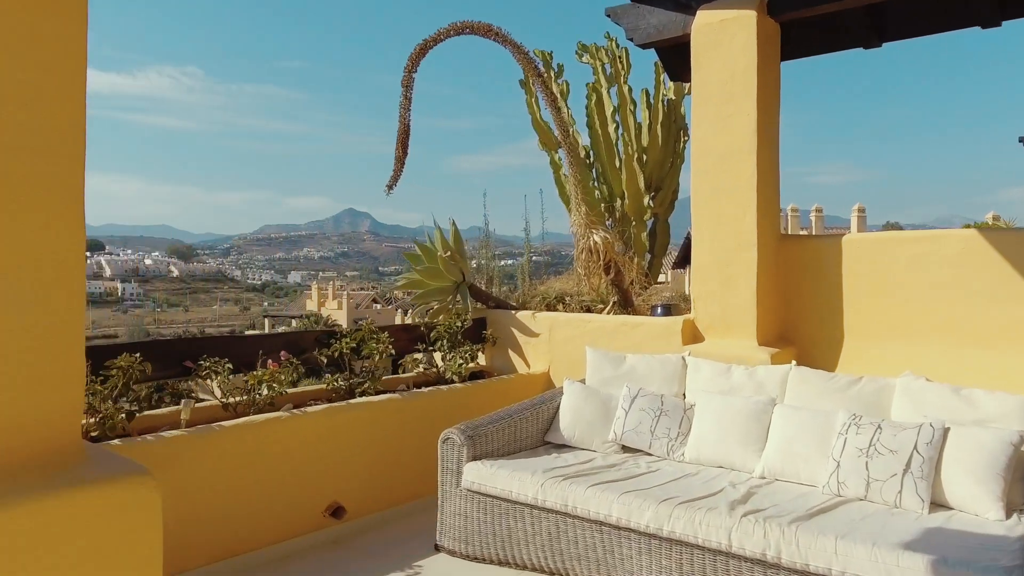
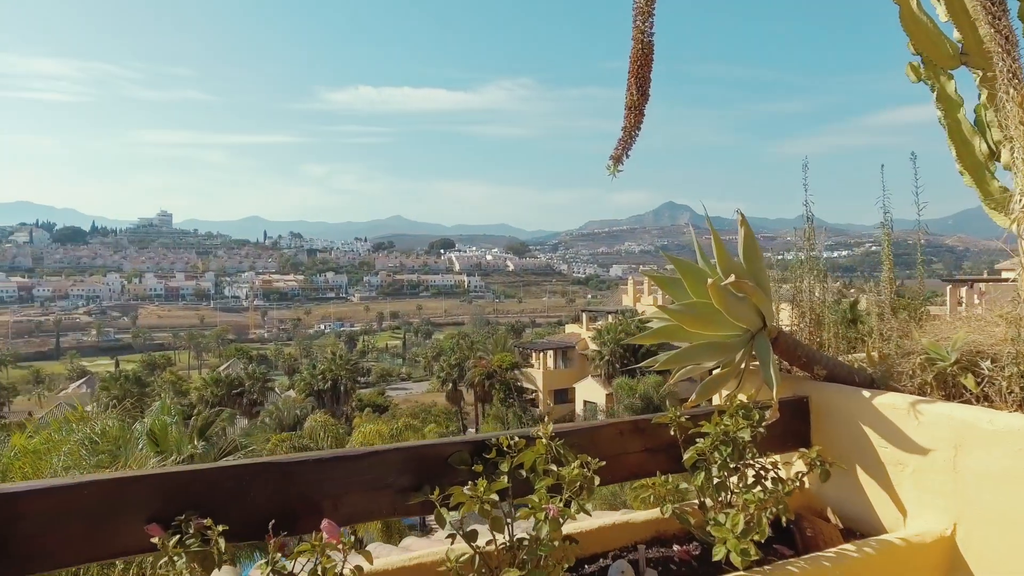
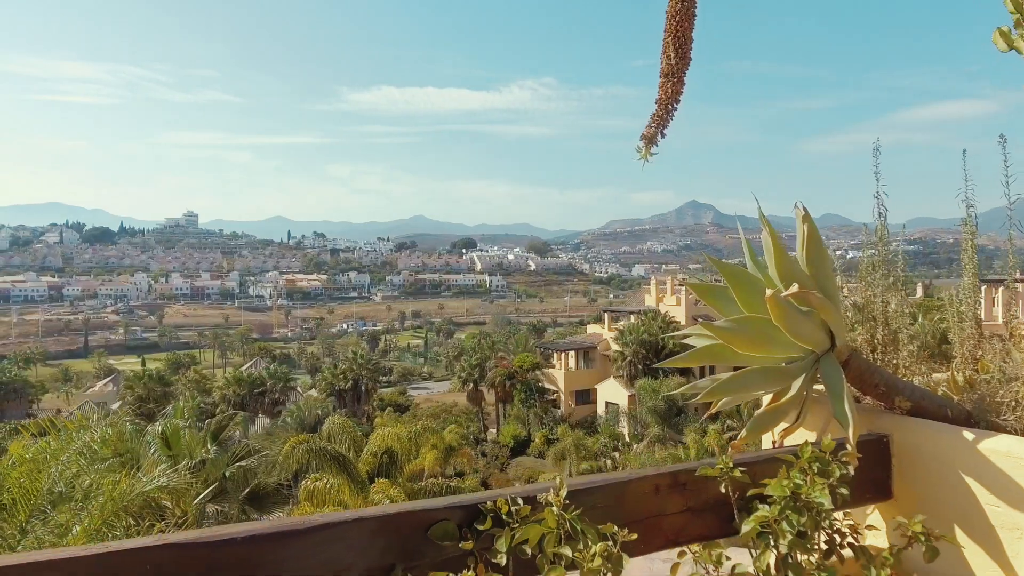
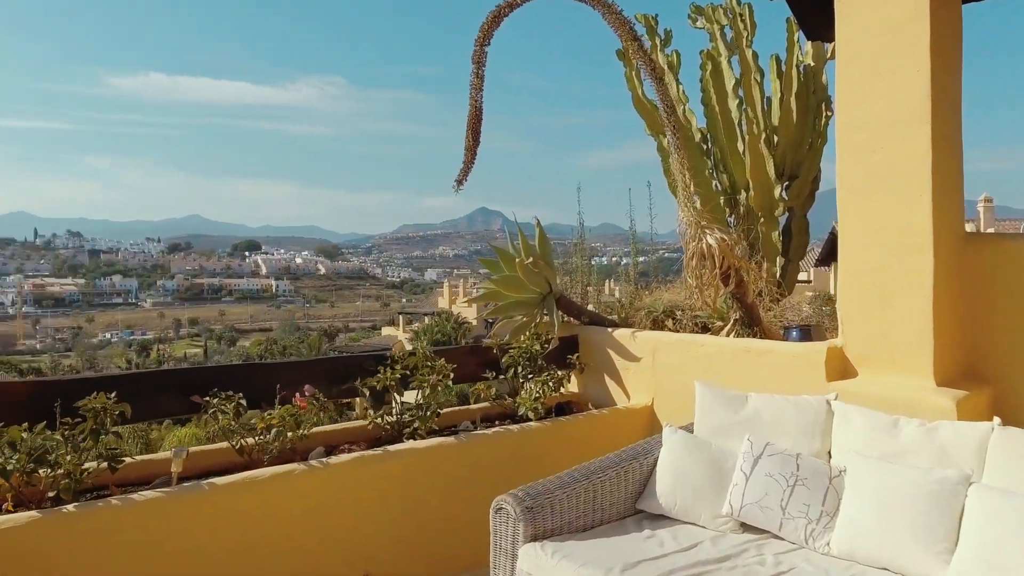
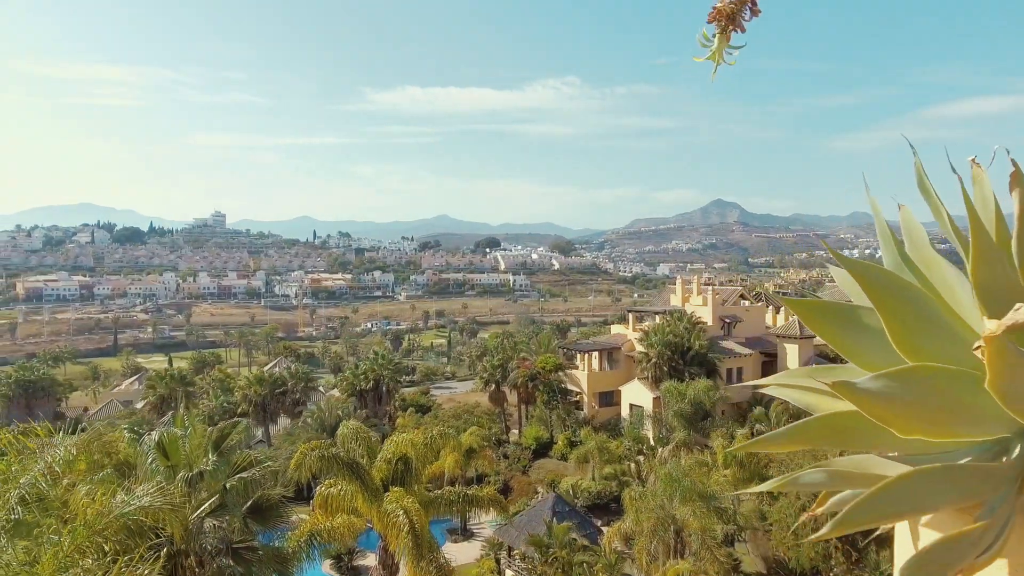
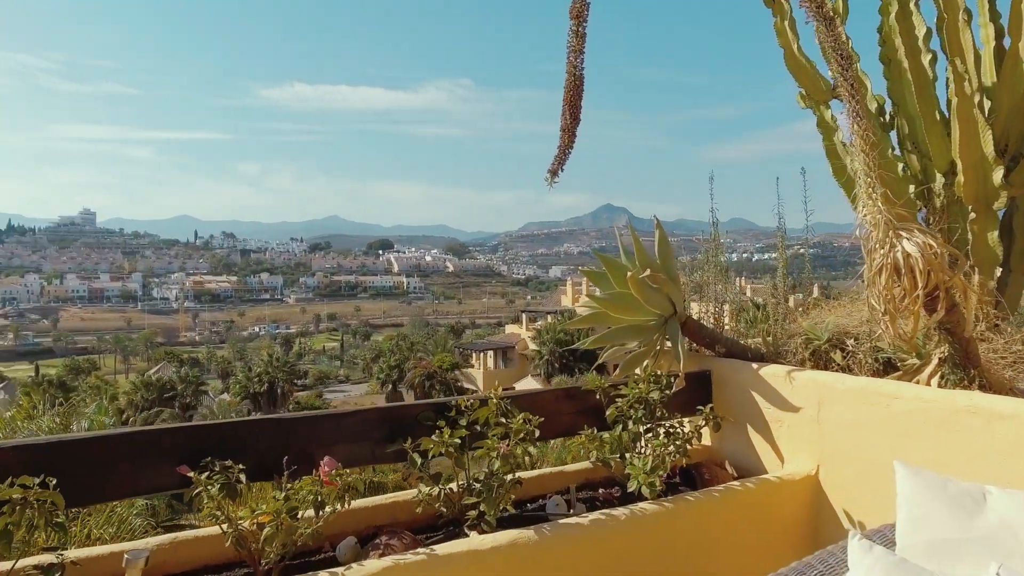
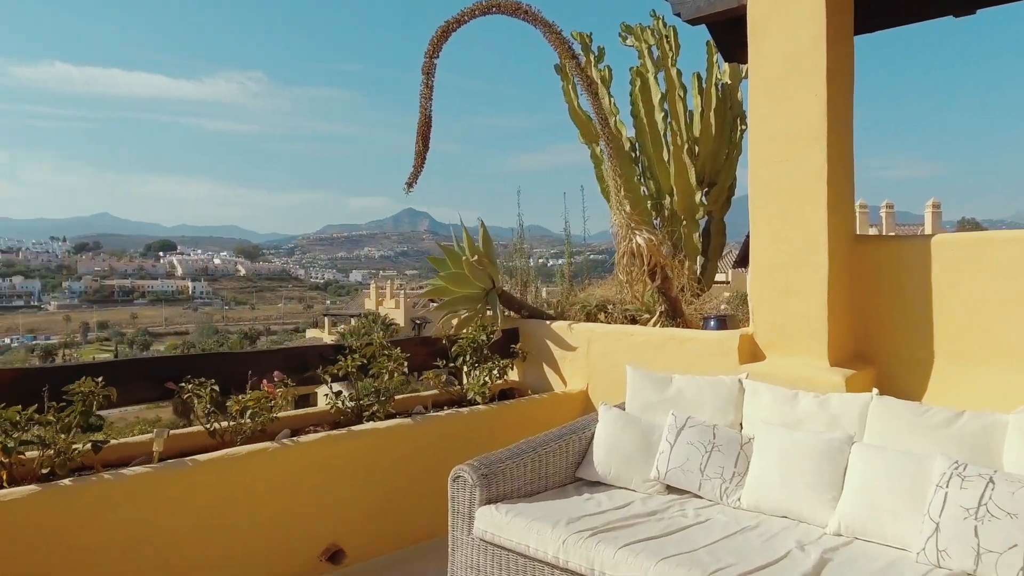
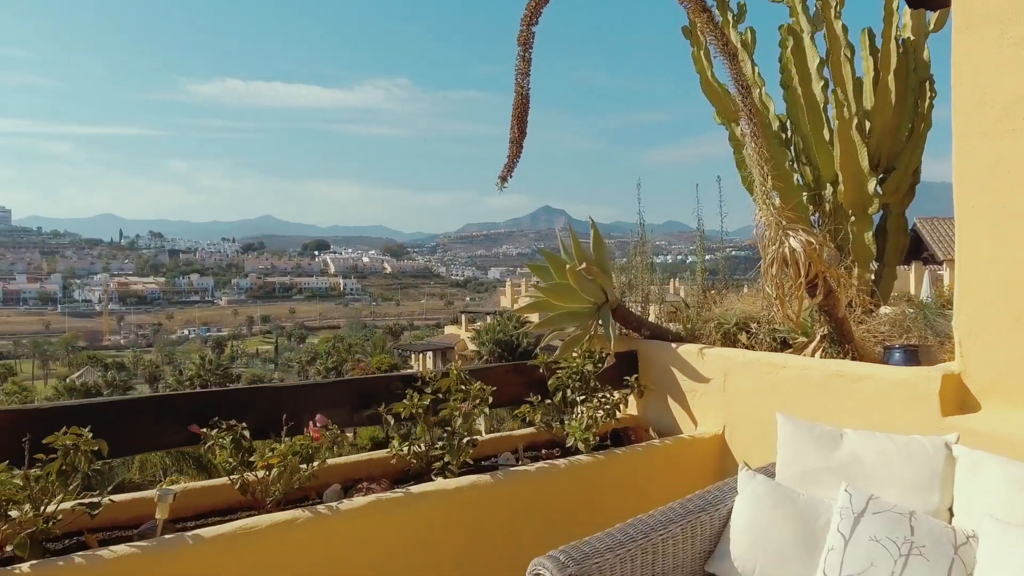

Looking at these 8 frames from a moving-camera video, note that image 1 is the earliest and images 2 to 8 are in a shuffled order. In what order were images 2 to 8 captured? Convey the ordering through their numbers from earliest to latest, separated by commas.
7, 4, 8, 6, 2, 3, 5
